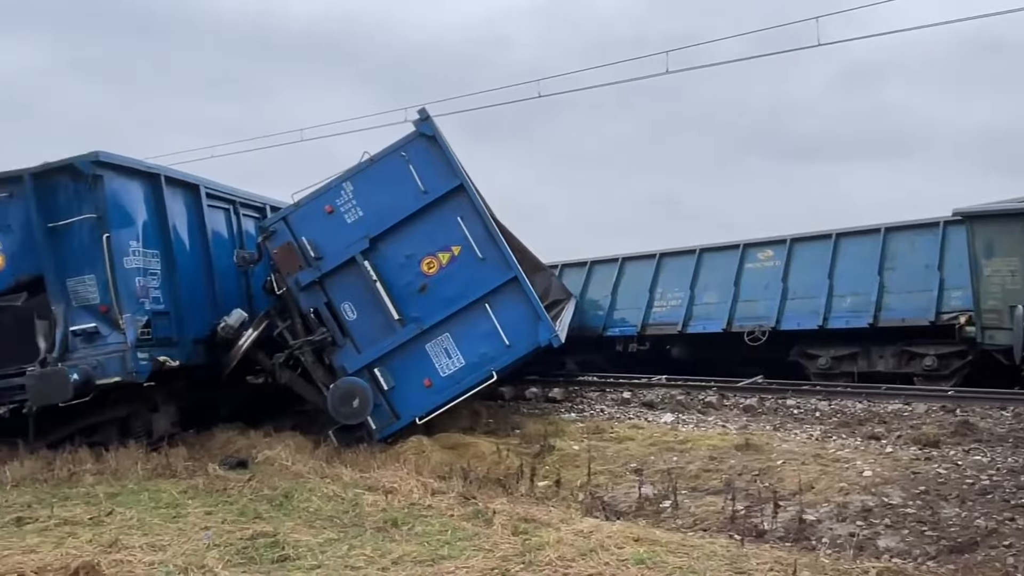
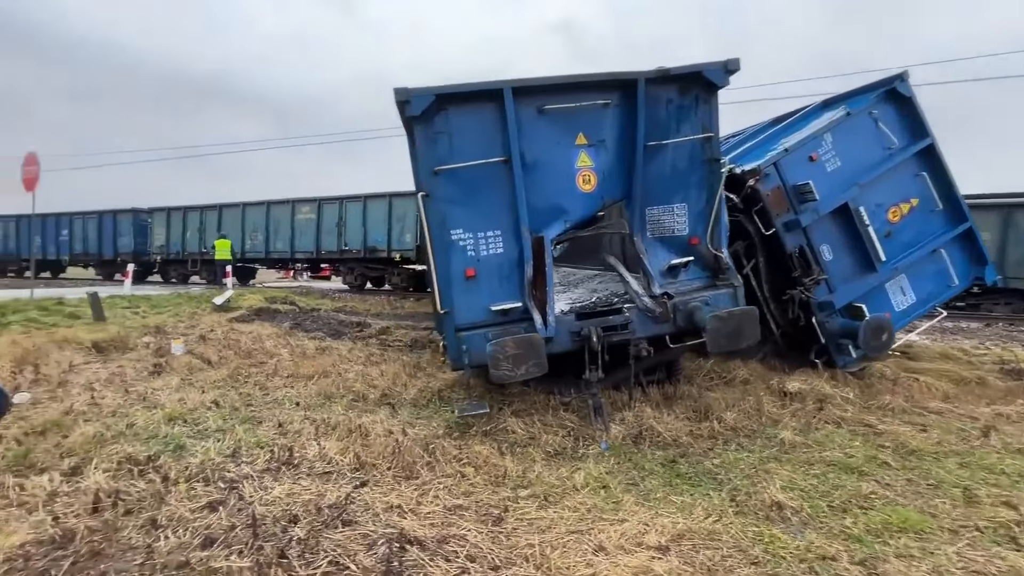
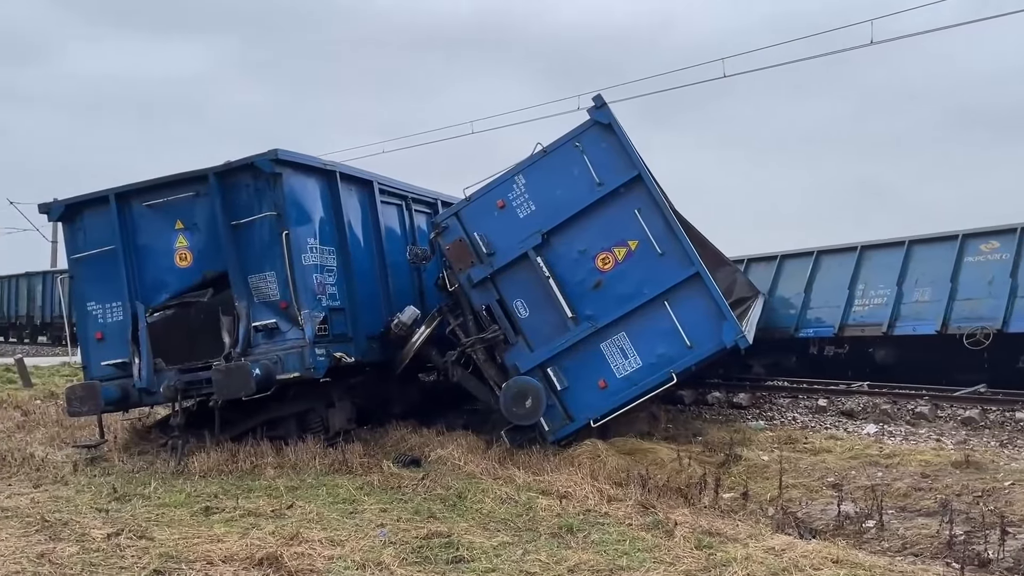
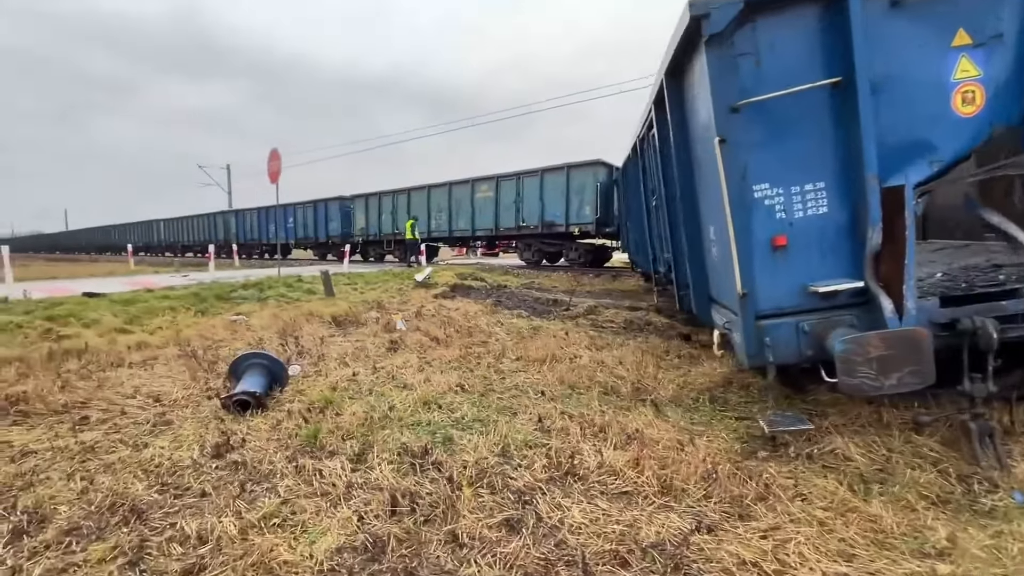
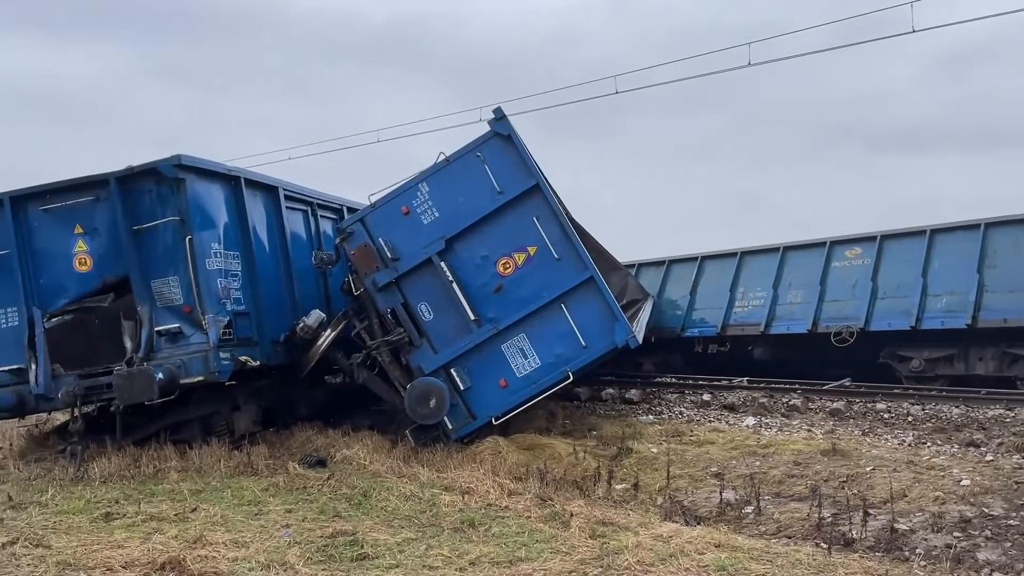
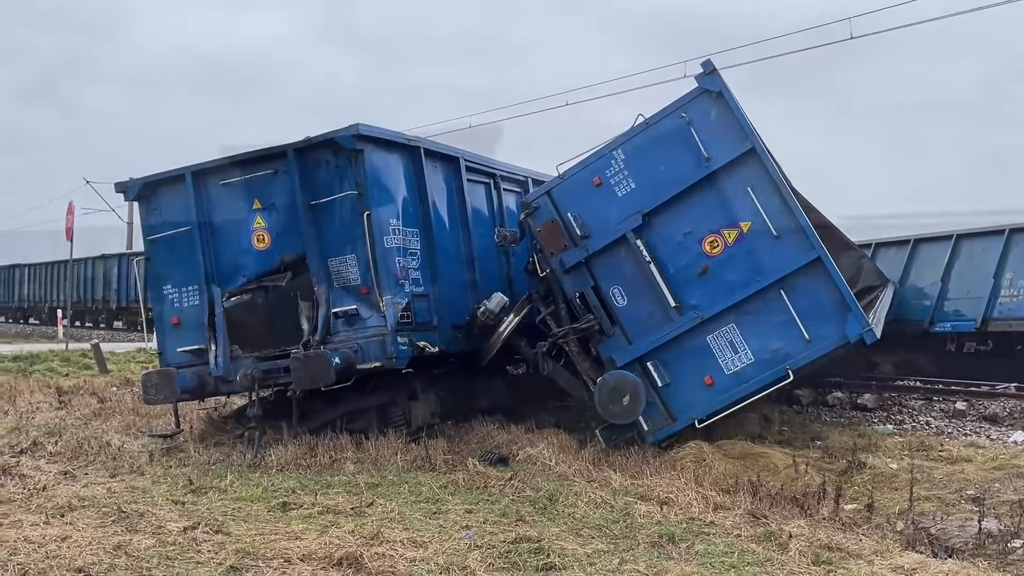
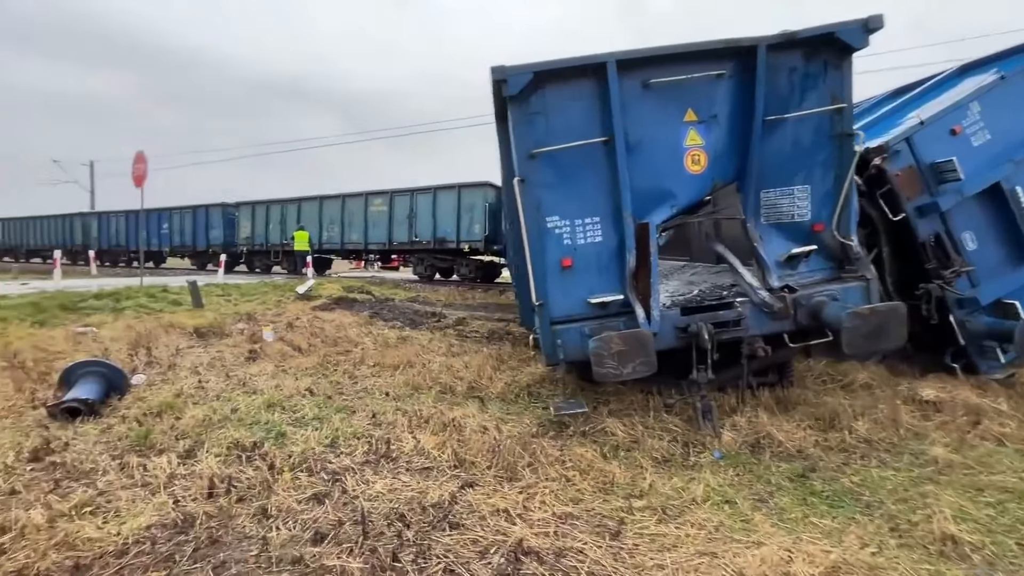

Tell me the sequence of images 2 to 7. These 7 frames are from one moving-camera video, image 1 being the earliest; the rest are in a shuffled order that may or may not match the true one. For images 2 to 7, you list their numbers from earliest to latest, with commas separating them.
5, 3, 6, 2, 7, 4
